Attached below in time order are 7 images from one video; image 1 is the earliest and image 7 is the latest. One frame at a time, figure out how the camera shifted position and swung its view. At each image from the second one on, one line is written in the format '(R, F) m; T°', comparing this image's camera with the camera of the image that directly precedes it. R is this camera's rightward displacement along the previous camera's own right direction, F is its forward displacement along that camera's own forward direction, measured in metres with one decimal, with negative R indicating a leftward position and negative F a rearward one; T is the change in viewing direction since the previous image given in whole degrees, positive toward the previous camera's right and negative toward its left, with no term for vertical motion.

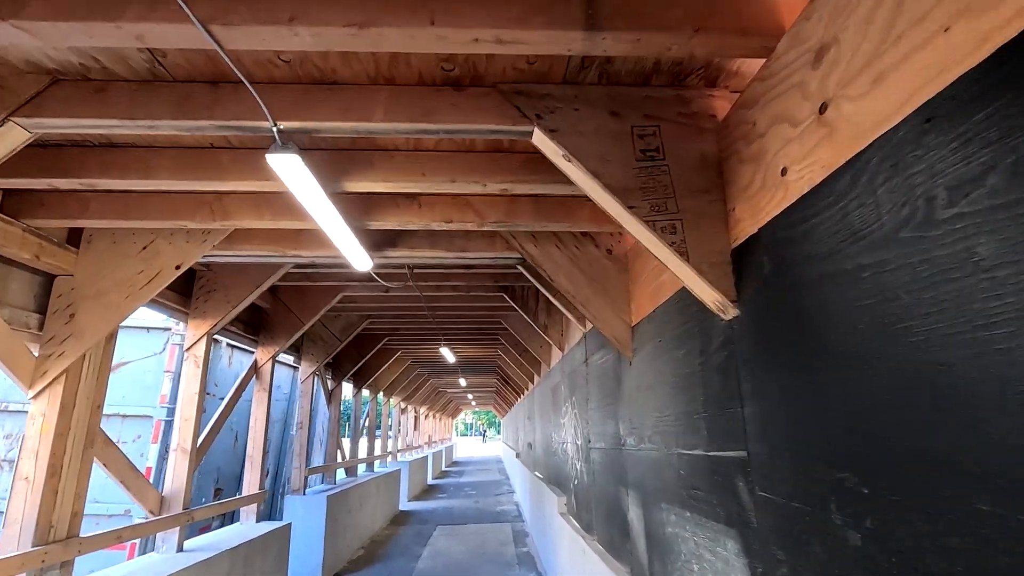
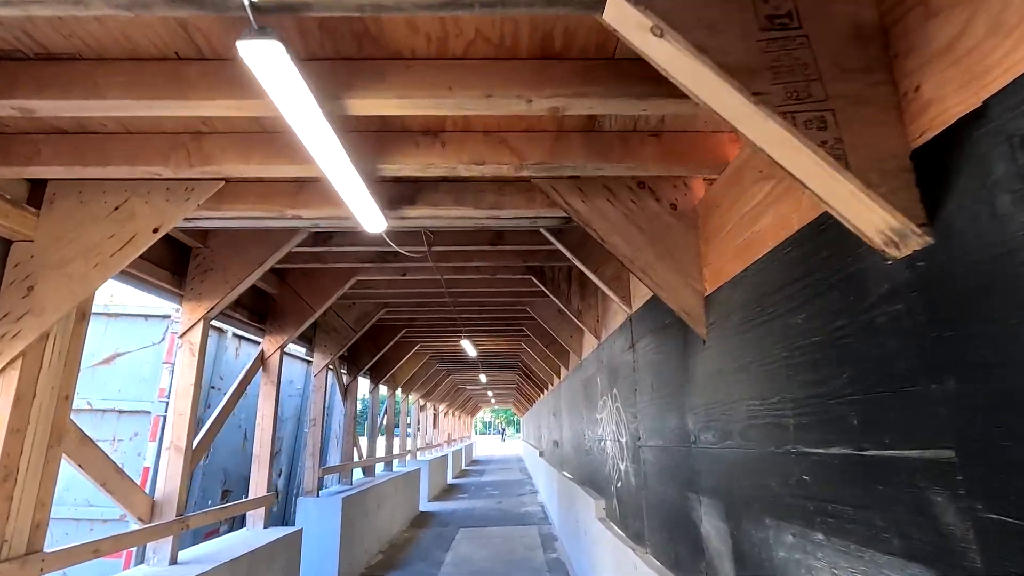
(-0.1, +0.4) m; -2°
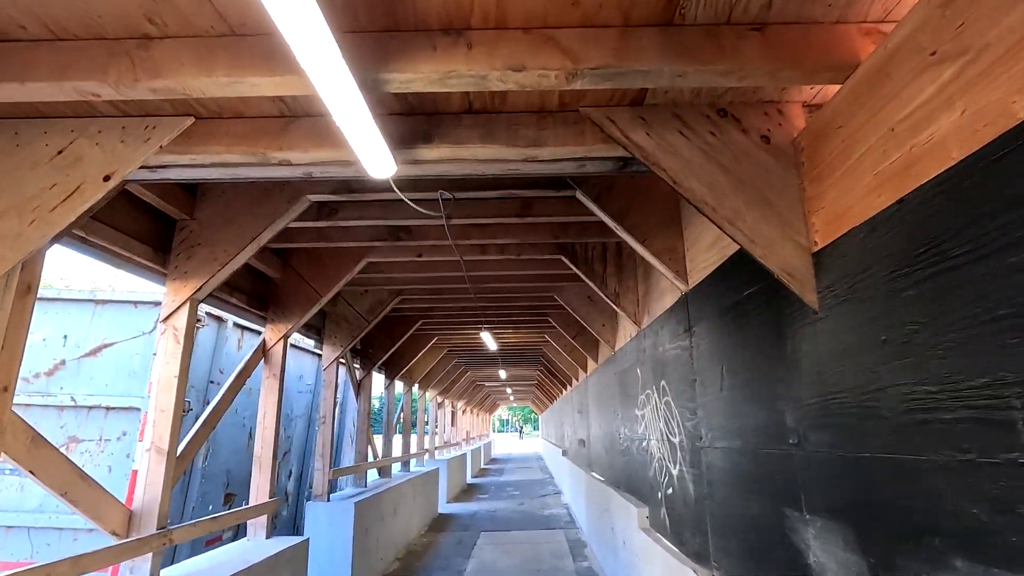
(-0.1, +0.4) m; -2°
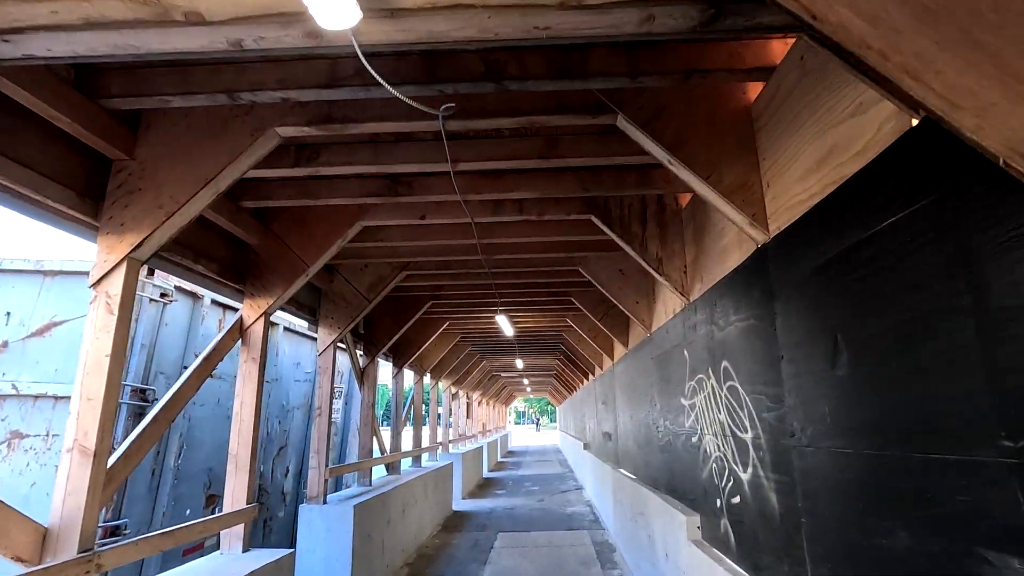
(0.0, +0.5) m; -2°
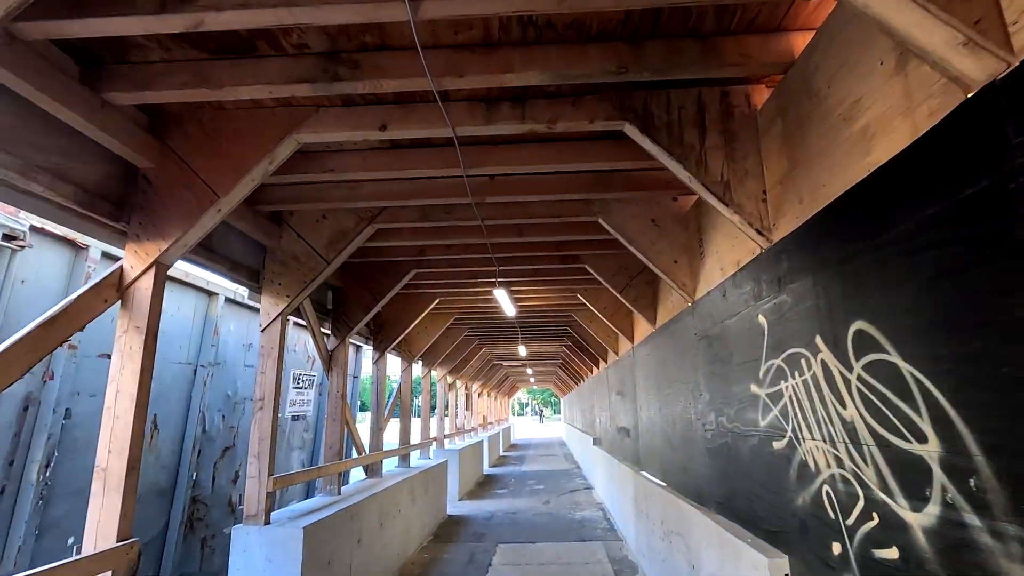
(0.0, +0.8) m; 0°
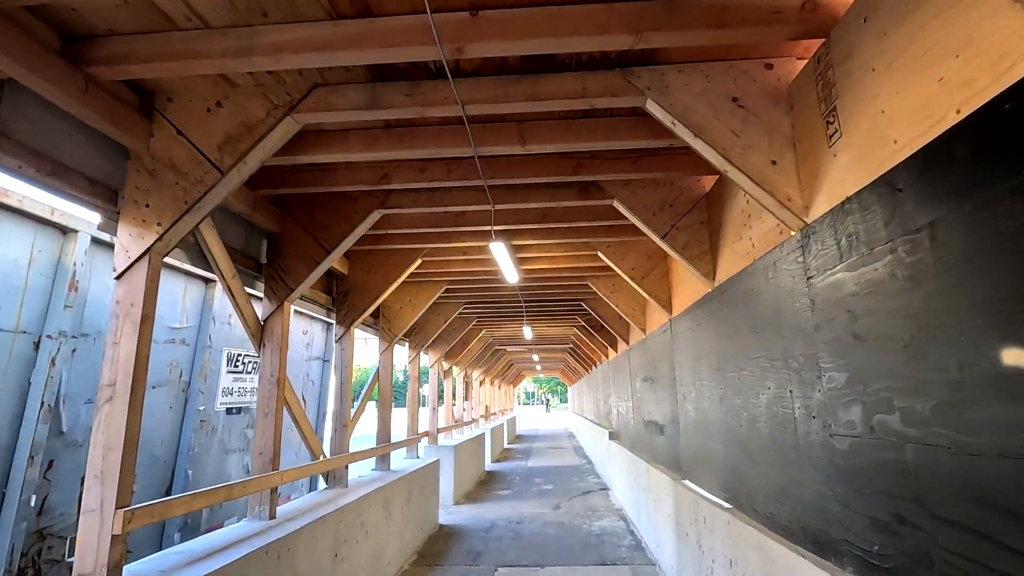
(0.0, +1.0) m; -1°
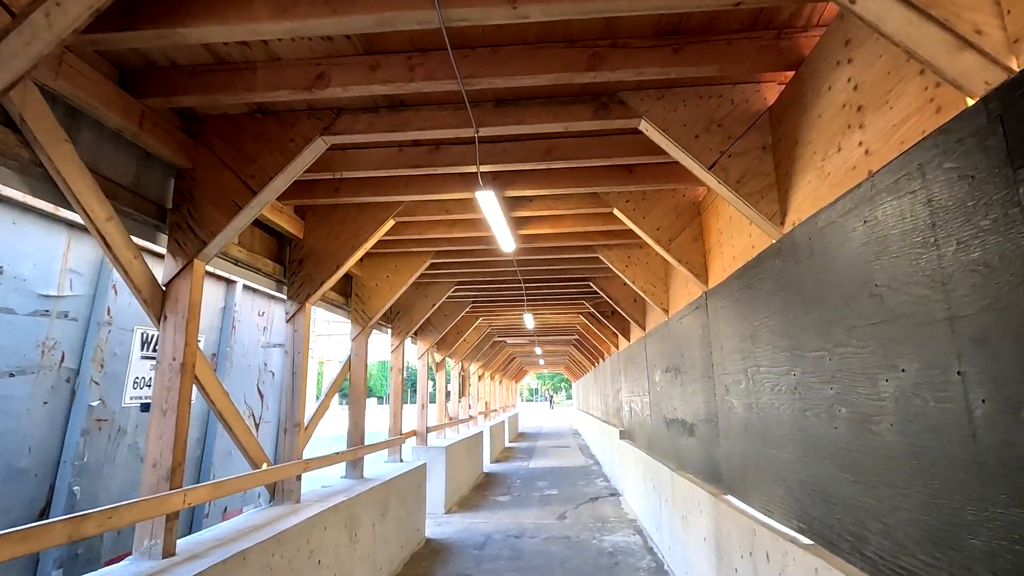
(0.0, +0.7) m; 0°
